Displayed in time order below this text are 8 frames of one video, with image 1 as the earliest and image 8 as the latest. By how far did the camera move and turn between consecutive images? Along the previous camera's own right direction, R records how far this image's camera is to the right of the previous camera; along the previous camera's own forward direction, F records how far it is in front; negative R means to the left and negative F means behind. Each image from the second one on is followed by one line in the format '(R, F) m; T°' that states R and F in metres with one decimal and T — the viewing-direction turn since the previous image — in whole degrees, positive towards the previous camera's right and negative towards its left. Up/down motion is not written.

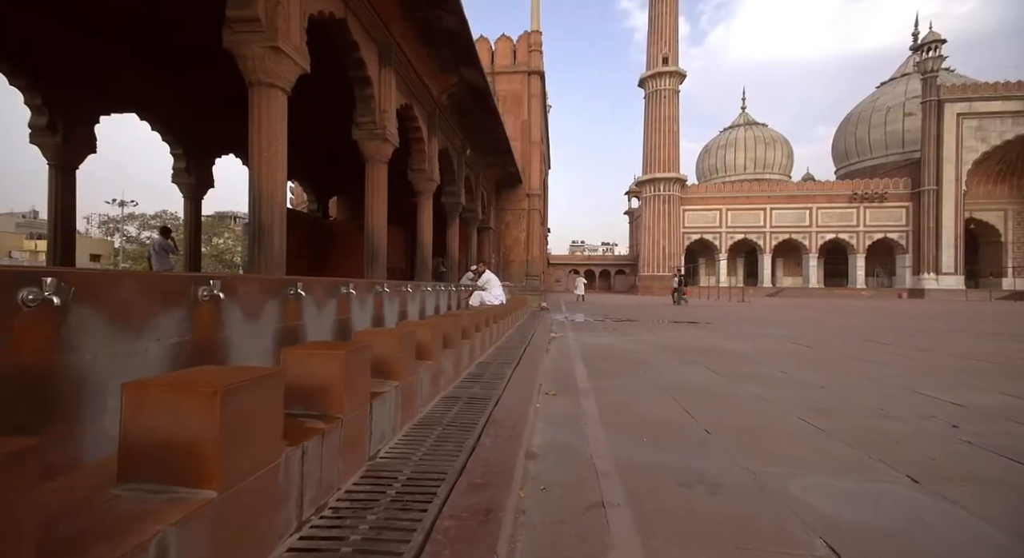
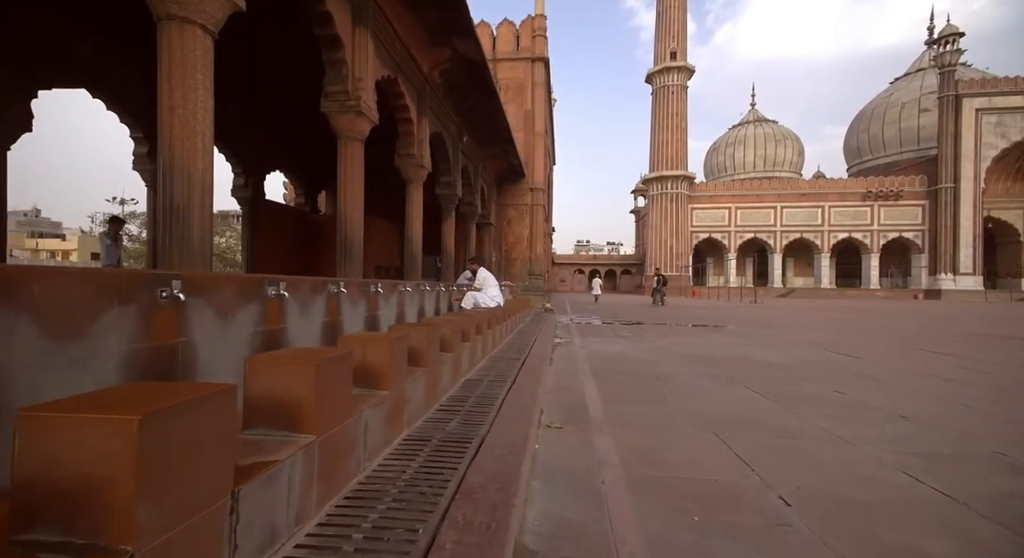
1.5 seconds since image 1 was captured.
(+0.1, +0.9) m; -1°
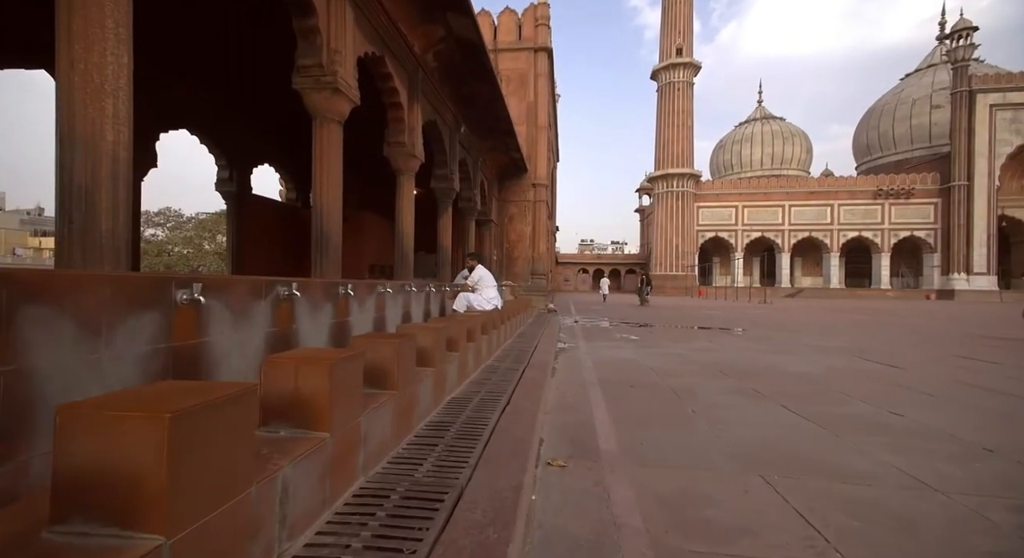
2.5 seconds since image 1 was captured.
(+0.1, +0.6) m; 0°
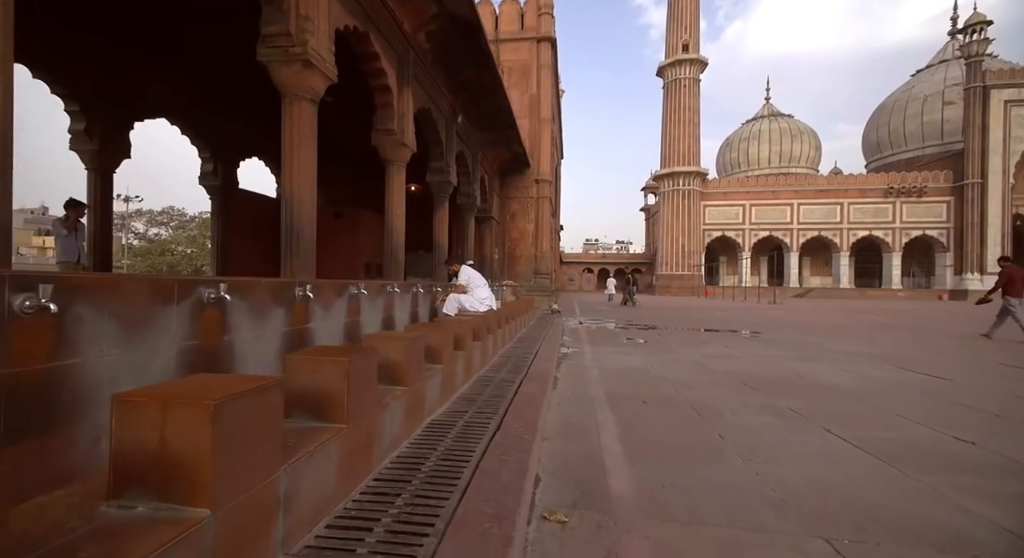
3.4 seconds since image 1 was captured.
(+0.1, +0.6) m; 0°
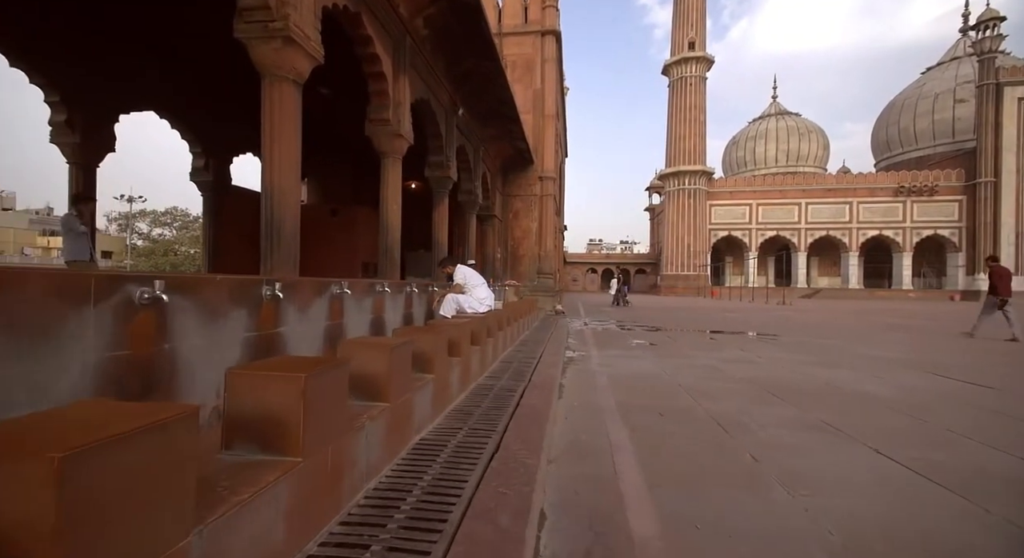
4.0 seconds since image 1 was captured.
(0.0, +0.4) m; 0°
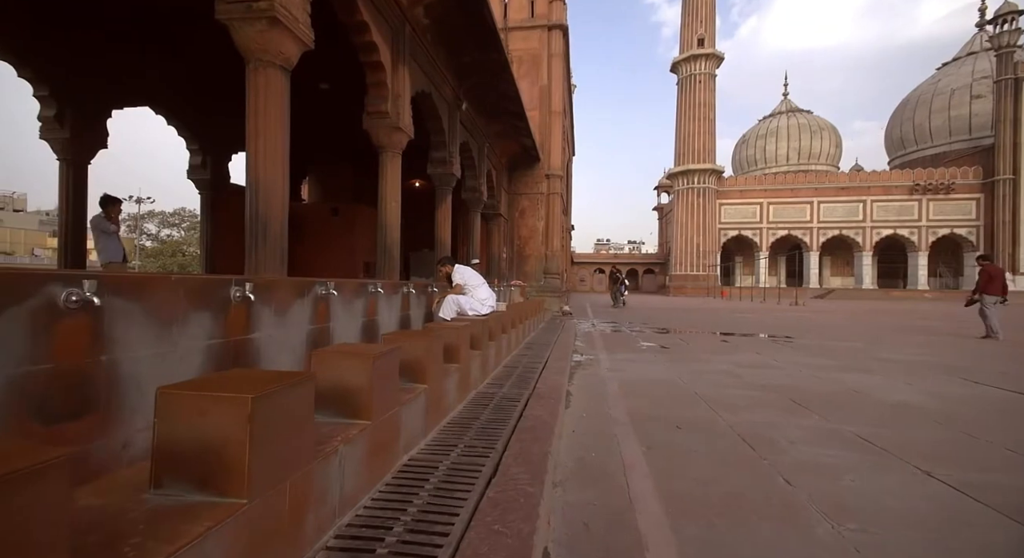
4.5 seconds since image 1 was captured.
(0.0, +0.3) m; -1°
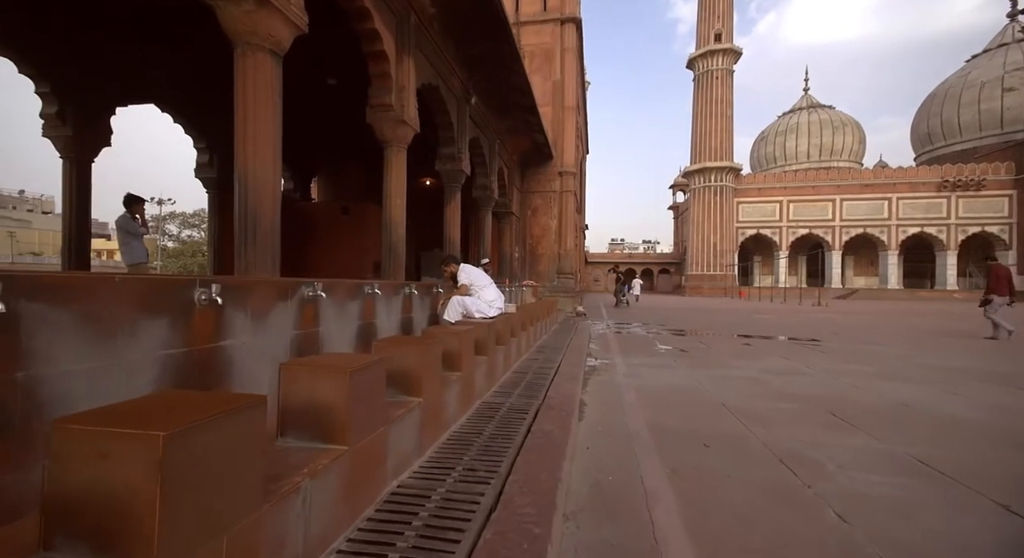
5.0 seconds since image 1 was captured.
(0.0, +0.3) m; -2°
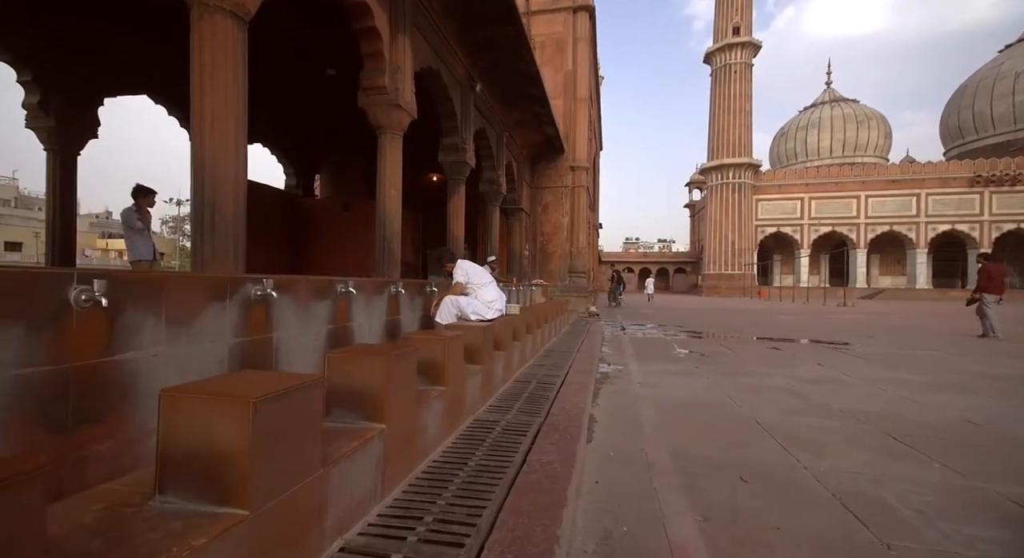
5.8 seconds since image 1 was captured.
(+0.1, +0.5) m; -2°
